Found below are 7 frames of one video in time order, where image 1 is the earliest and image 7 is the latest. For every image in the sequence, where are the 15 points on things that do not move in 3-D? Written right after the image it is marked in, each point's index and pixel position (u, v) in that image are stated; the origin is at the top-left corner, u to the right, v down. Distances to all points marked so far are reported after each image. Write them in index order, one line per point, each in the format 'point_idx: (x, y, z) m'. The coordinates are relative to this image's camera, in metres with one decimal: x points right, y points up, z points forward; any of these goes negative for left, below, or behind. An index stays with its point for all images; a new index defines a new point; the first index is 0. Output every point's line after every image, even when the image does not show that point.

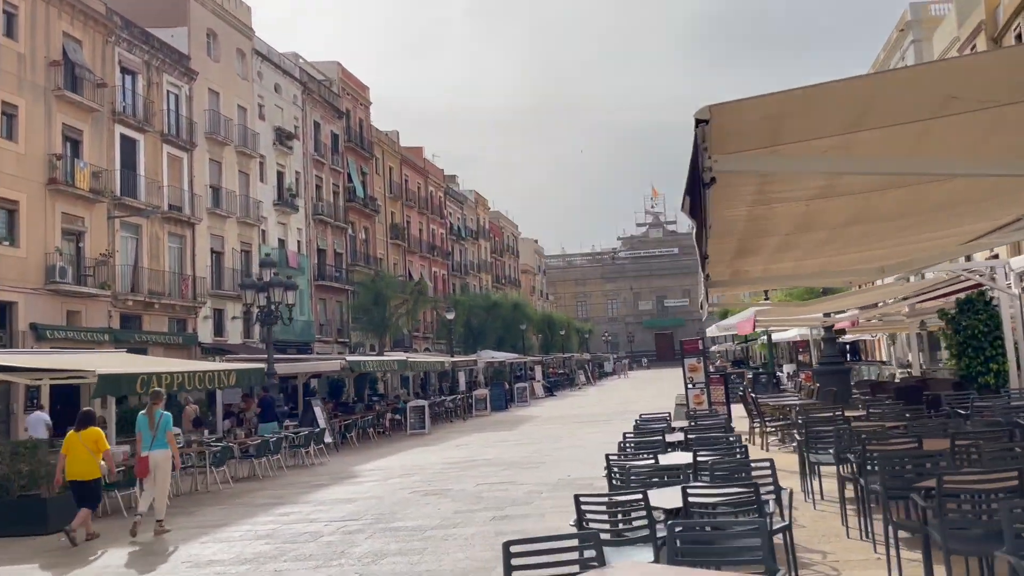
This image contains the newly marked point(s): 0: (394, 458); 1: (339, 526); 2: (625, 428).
0: (-2.2, -3.3, +16.5) m
1: (-1.8, -2.5, +9.2) m
2: (+2.5, -3.1, +19.3) m
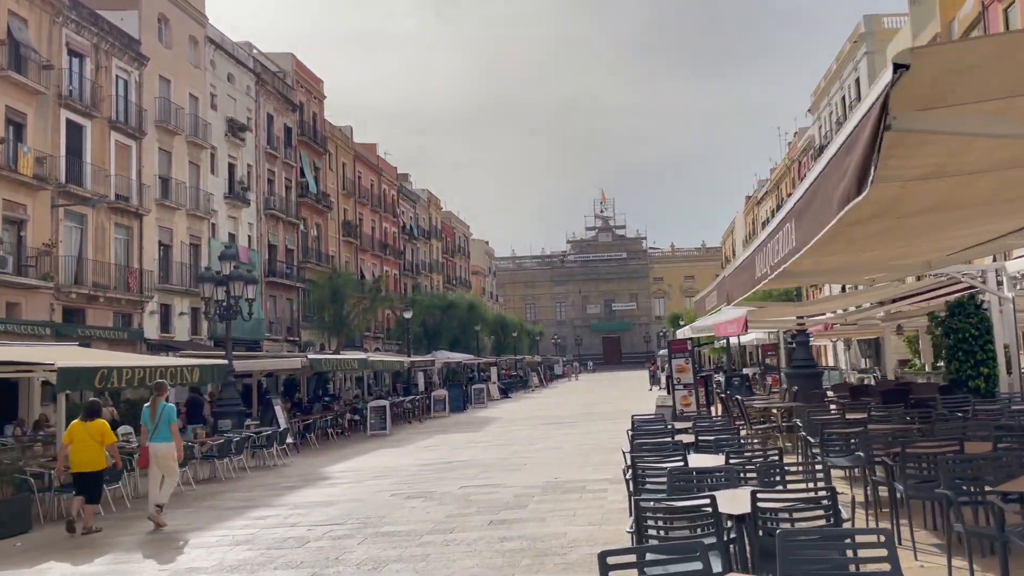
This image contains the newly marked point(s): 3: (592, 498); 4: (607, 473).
0: (-2.8, -3.2, +15.9) m
1: (-1.9, -2.4, +8.6) m
2: (+1.8, -3.1, +19.0) m
3: (+0.9, -2.3, +9.3) m
4: (+1.2, -2.4, +11.0) m
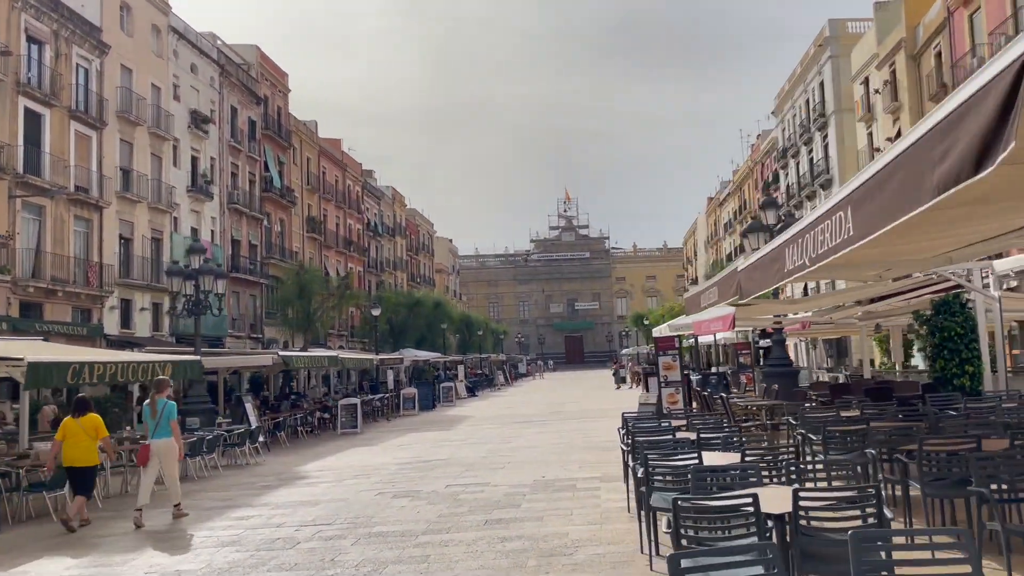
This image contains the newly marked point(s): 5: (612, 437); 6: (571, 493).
0: (-3.2, -3.1, +15.6) m
1: (-1.9, -2.4, +8.4) m
2: (+1.3, -3.1, +18.9) m
3: (+0.8, -2.2, +9.2) m
4: (+1.1, -2.3, +10.9) m
5: (+1.9, -2.7, +15.7) m
6: (+0.7, -2.3, +9.4) m
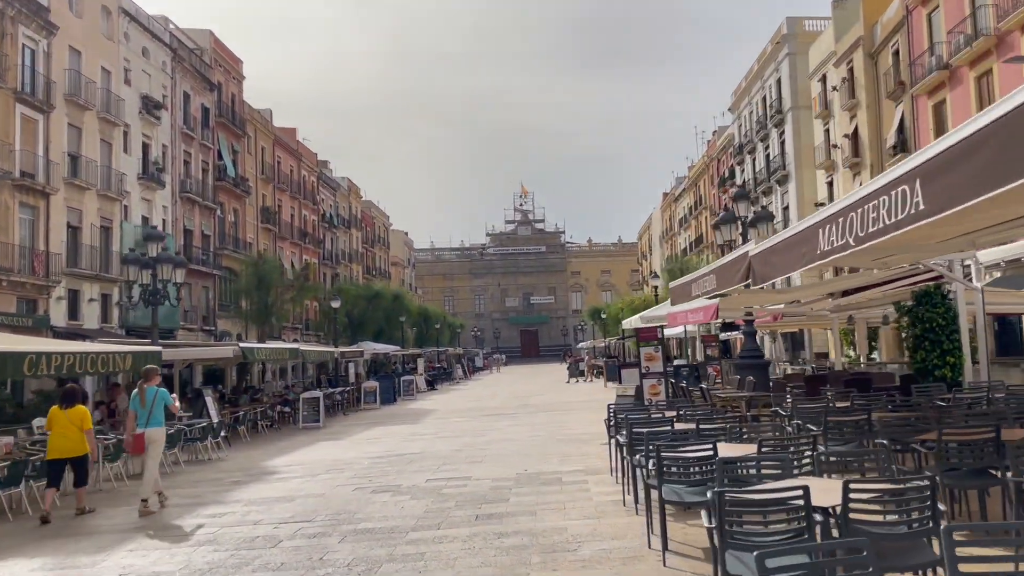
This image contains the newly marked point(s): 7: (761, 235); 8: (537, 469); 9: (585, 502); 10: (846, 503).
0: (-3.7, -2.9, +15.1) m
1: (-2.0, -2.2, +8.0) m
2: (+0.6, -2.9, +18.7) m
3: (+0.7, -2.1, +8.9) m
4: (+0.8, -2.2, +10.7) m
5: (+1.4, -2.6, +15.5) m
6: (+0.5, -2.1, +9.2) m
7: (+4.9, +1.0, +16.7) m
8: (+0.3, -2.2, +10.6) m
9: (+0.7, -2.0, +8.1) m
10: (+1.5, -1.0, +3.9) m
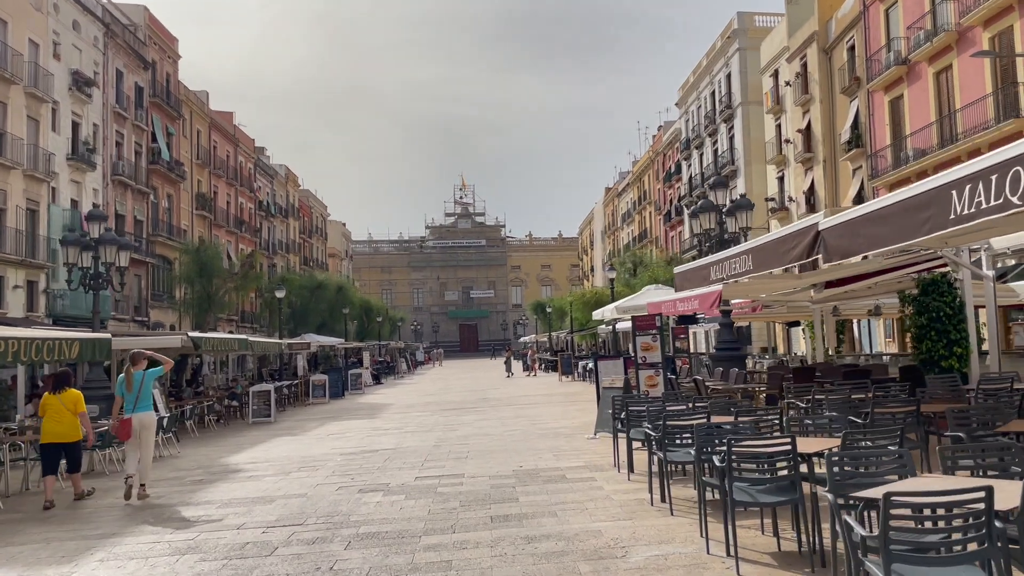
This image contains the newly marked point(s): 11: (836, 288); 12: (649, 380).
0: (-4.1, -2.6, +14.1) m
1: (-1.9, -2.0, +7.1) m
2: (-0.1, -2.7, +18.0) m
3: (+0.7, -1.9, +8.3) m
4: (+0.8, -2.0, +10.0) m
5: (+0.9, -2.4, +14.9) m
6: (+0.6, -2.0, +8.5) m
7: (+4.4, +1.2, +16.4) m
8: (+0.2, -2.0, +9.9) m
9: (+0.8, -1.9, +7.5) m
10: (+2.0, -0.8, +3.3) m
11: (+4.8, 0.0, +12.7) m
12: (+1.8, -1.3, +11.6) m
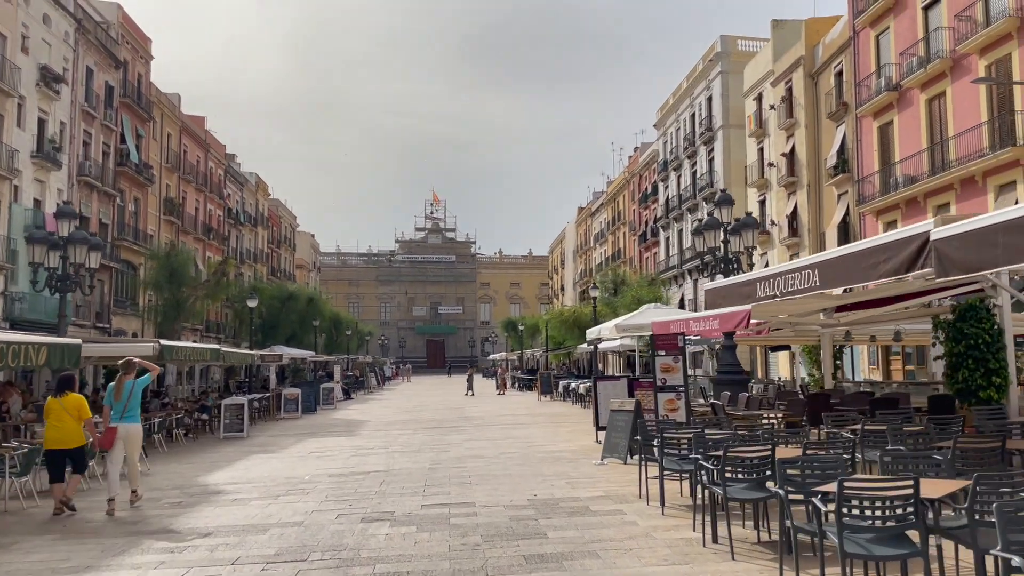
0: (-4.1, -2.7, +13.1) m
1: (-1.6, -2.1, +6.2) m
2: (-0.3, -3.0, +17.2) m
3: (+1.0, -2.0, +7.5) m
4: (+0.9, -2.2, +9.2) m
5: (+0.8, -2.6, +14.1) m
6: (+0.8, -2.1, +7.7) m
7: (+4.3, +0.8, +15.8) m
8: (+0.4, -2.2, +9.1) m
9: (+1.1, -2.0, +6.7) m
10: (+2.4, -0.9, +2.6) m
11: (+4.9, -0.3, +12.1) m
12: (+1.9, -1.5, +10.9) m
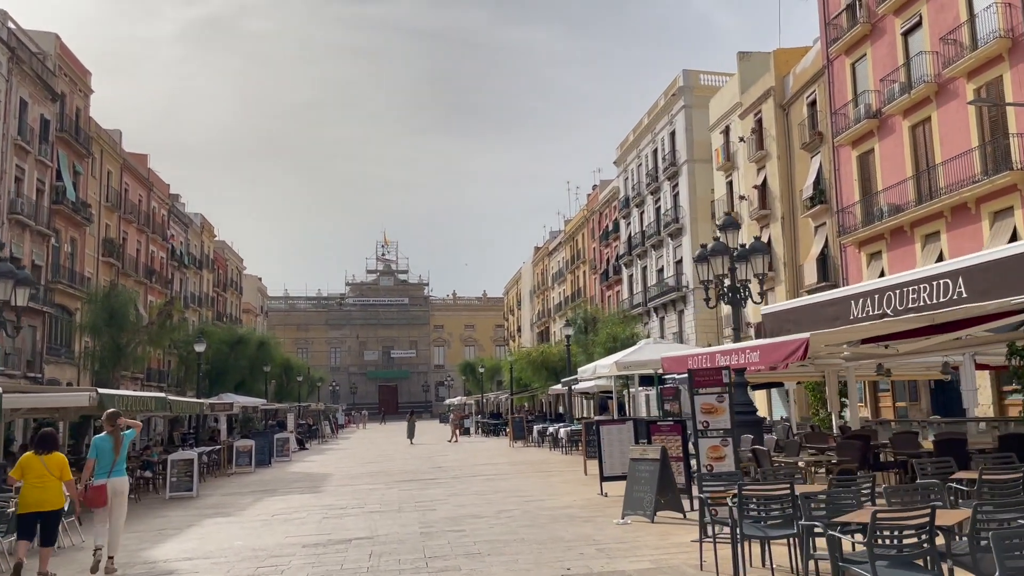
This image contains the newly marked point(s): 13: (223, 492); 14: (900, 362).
0: (-4.1, -3.2, +11.1) m
1: (-1.2, -2.2, +4.5) m
2: (-0.6, -3.6, +15.4) m
3: (+1.3, -2.2, +5.9) m
4: (+1.1, -2.4, +7.6) m
5: (+0.8, -3.1, +12.4) m
6: (+1.1, -2.2, +6.1) m
7: (+4.1, +0.3, +14.5) m
8: (+0.6, -2.4, +7.4) m
9: (+1.4, -2.1, +5.1) m
10: (+3.0, -0.8, +1.1) m
11: (+4.9, -0.7, +10.8) m
12: (+2.0, -1.8, +9.3) m
13: (-6.0, -4.2, +17.9) m
14: (+5.7, -1.1, +12.6) m
